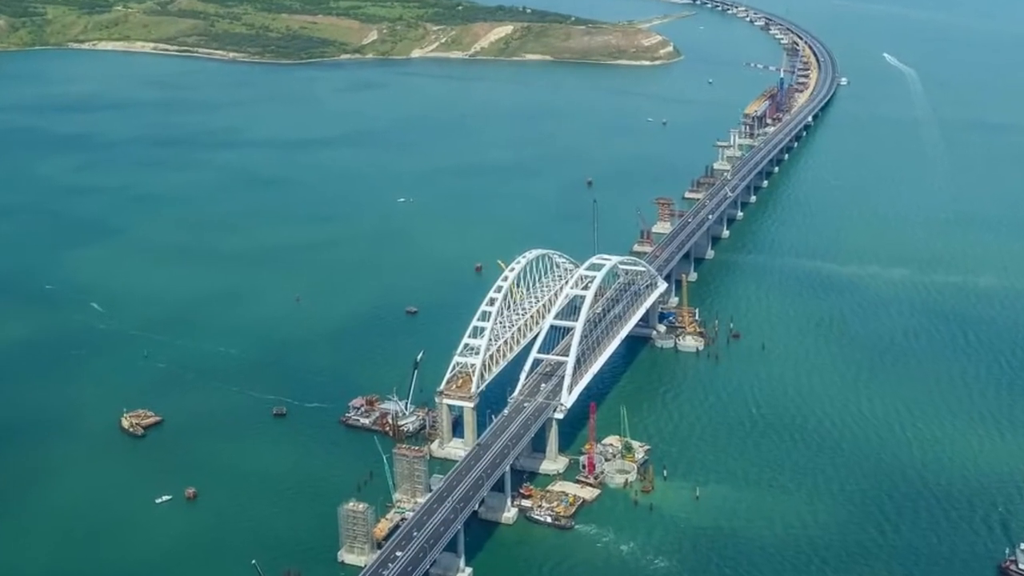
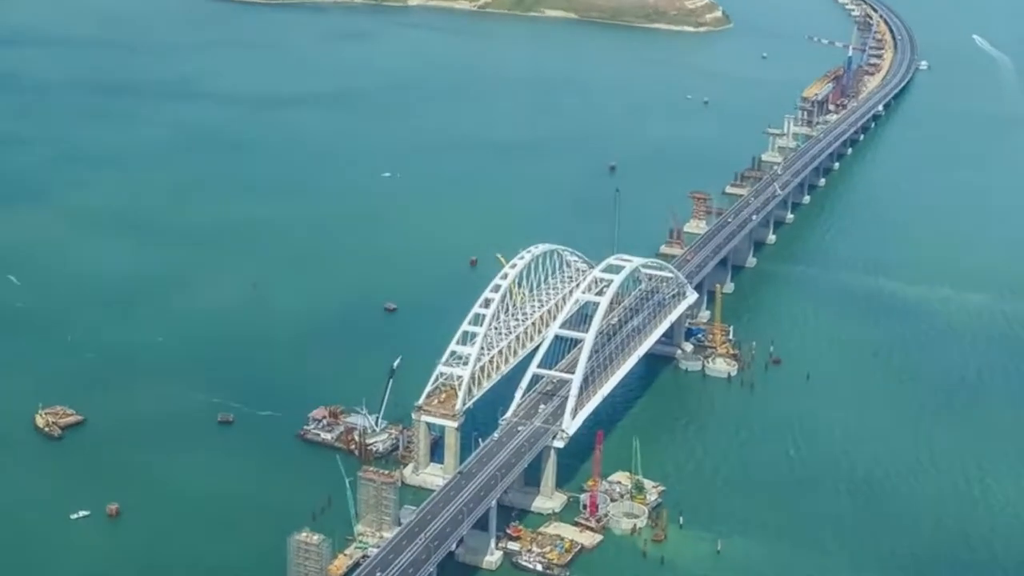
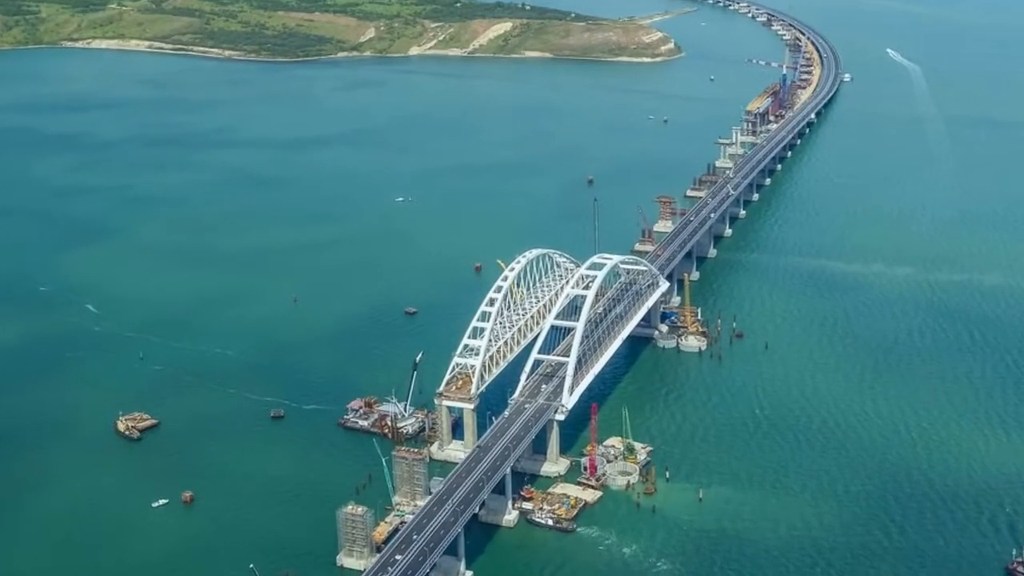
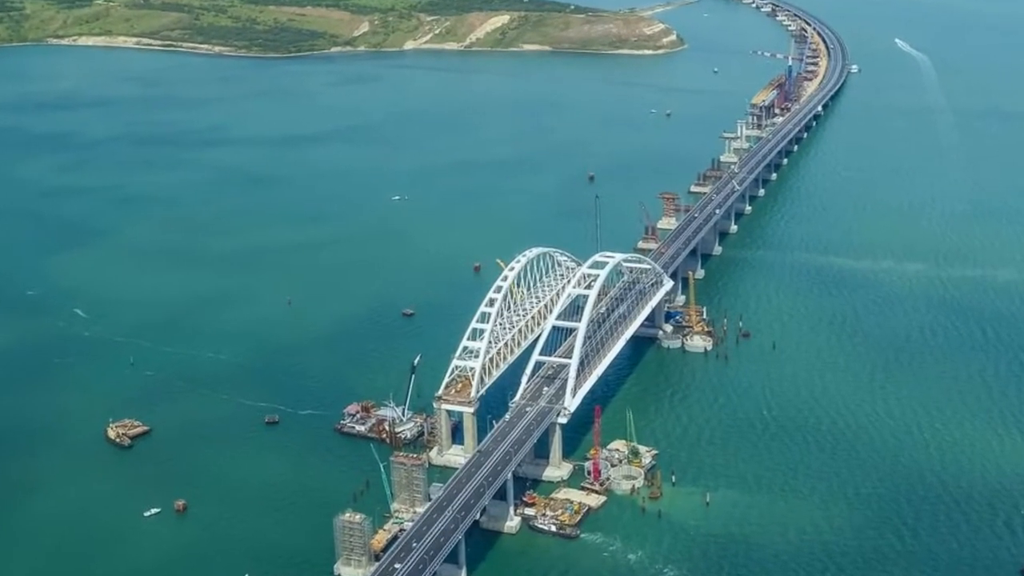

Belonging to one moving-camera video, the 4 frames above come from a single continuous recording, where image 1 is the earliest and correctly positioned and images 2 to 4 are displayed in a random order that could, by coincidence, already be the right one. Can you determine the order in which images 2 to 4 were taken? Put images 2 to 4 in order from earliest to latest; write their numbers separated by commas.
3, 4, 2
